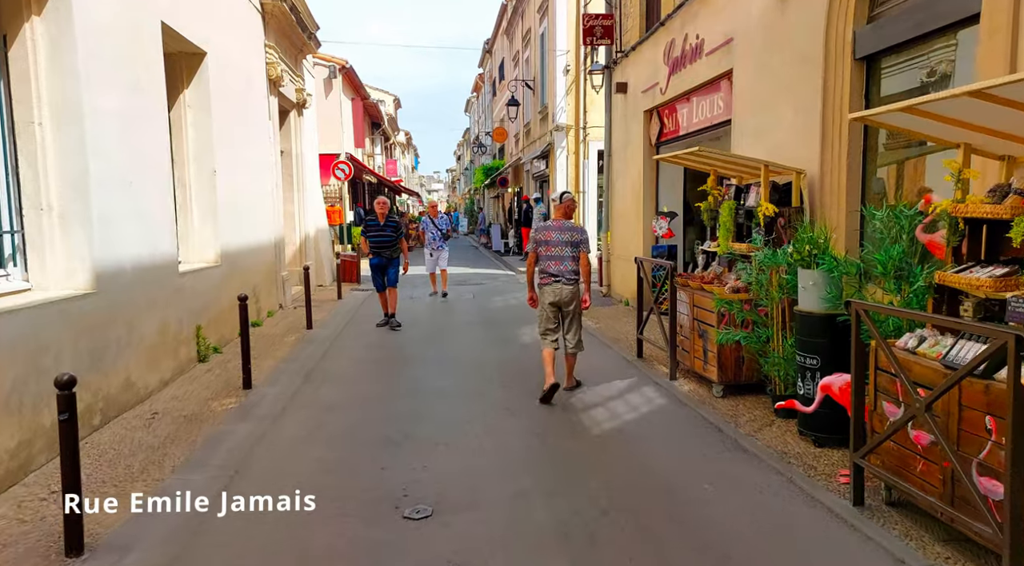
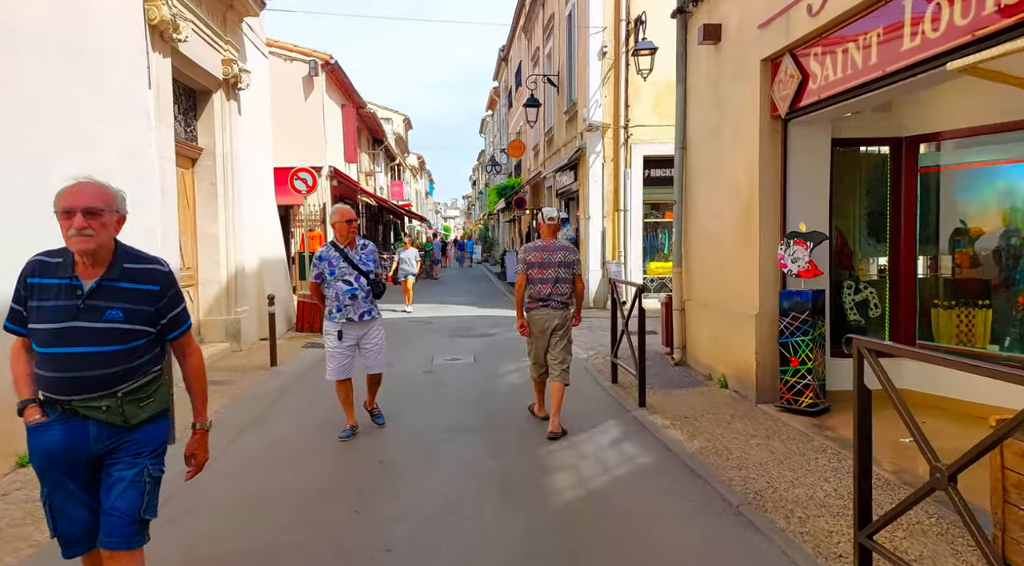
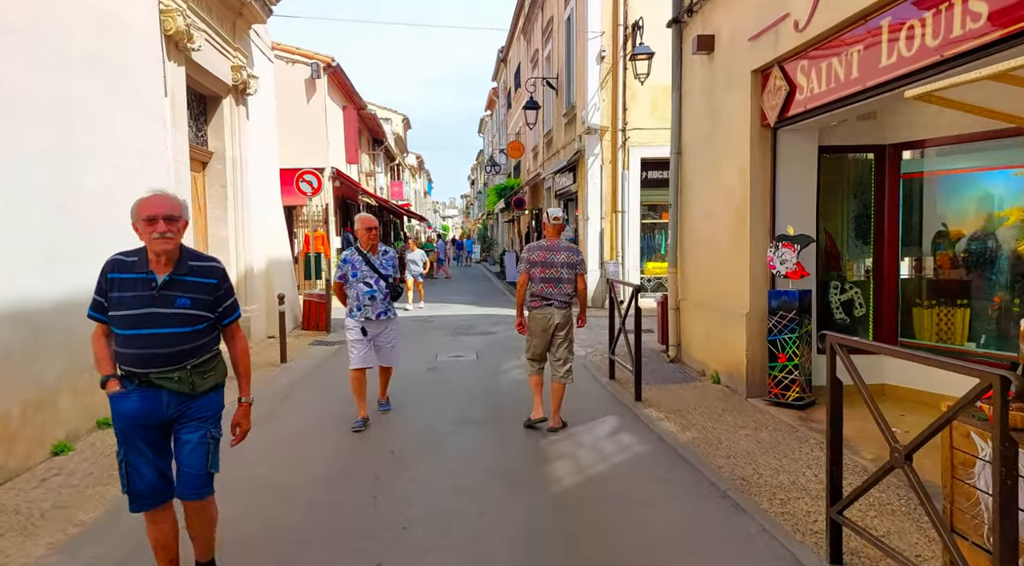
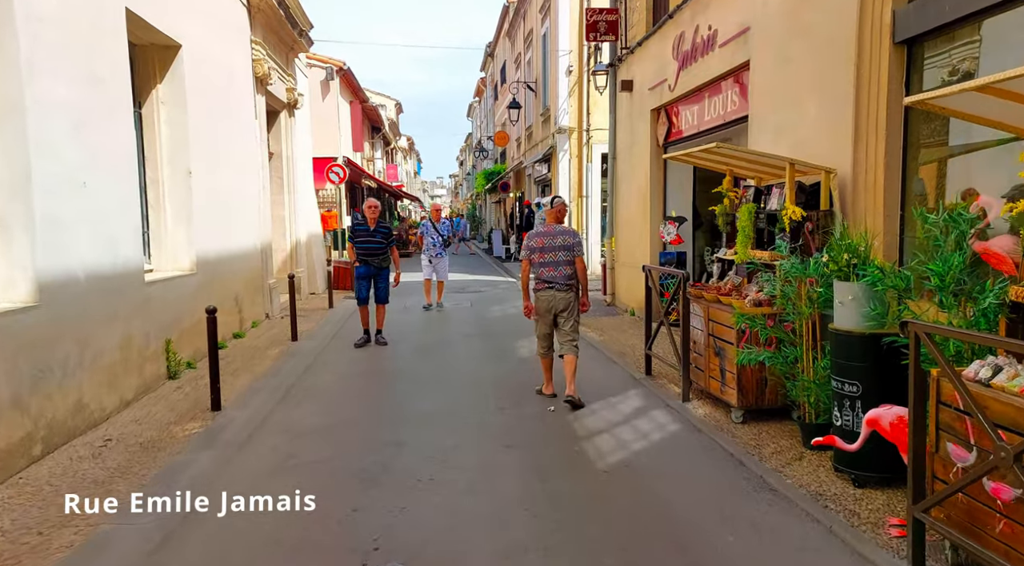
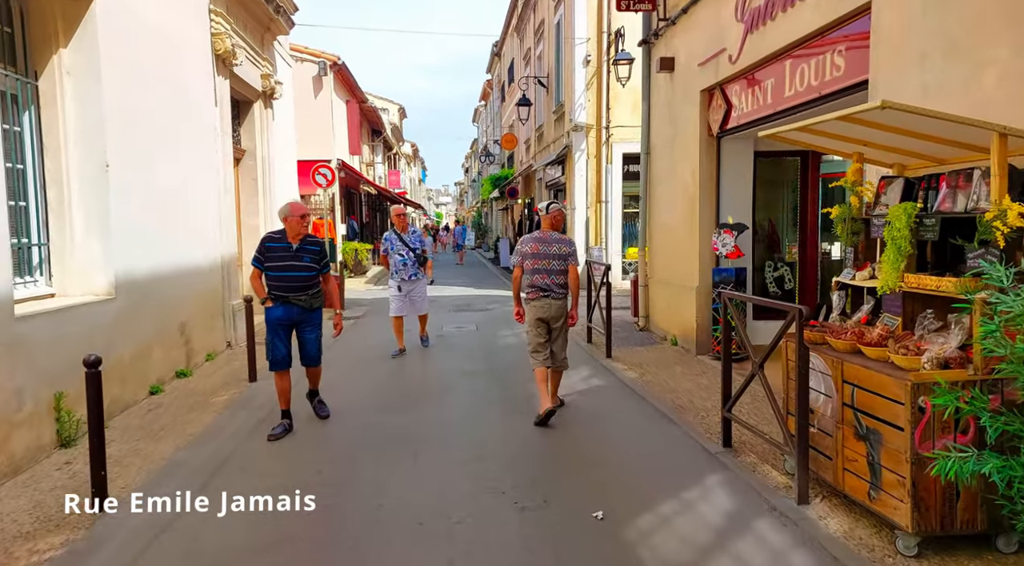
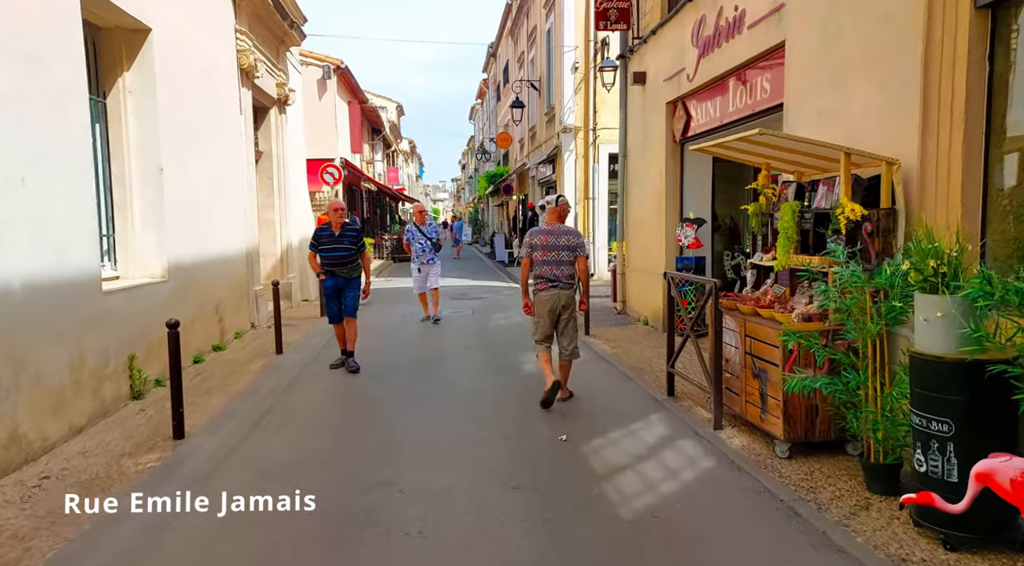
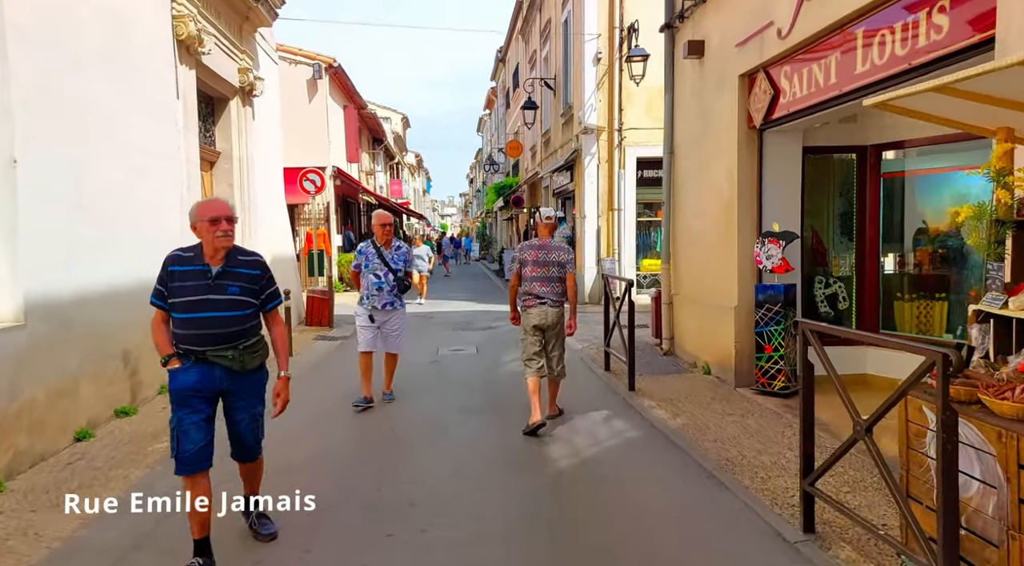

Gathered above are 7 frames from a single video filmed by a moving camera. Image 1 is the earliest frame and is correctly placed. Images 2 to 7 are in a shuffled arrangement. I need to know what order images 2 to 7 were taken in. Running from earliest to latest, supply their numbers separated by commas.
4, 6, 5, 7, 3, 2
